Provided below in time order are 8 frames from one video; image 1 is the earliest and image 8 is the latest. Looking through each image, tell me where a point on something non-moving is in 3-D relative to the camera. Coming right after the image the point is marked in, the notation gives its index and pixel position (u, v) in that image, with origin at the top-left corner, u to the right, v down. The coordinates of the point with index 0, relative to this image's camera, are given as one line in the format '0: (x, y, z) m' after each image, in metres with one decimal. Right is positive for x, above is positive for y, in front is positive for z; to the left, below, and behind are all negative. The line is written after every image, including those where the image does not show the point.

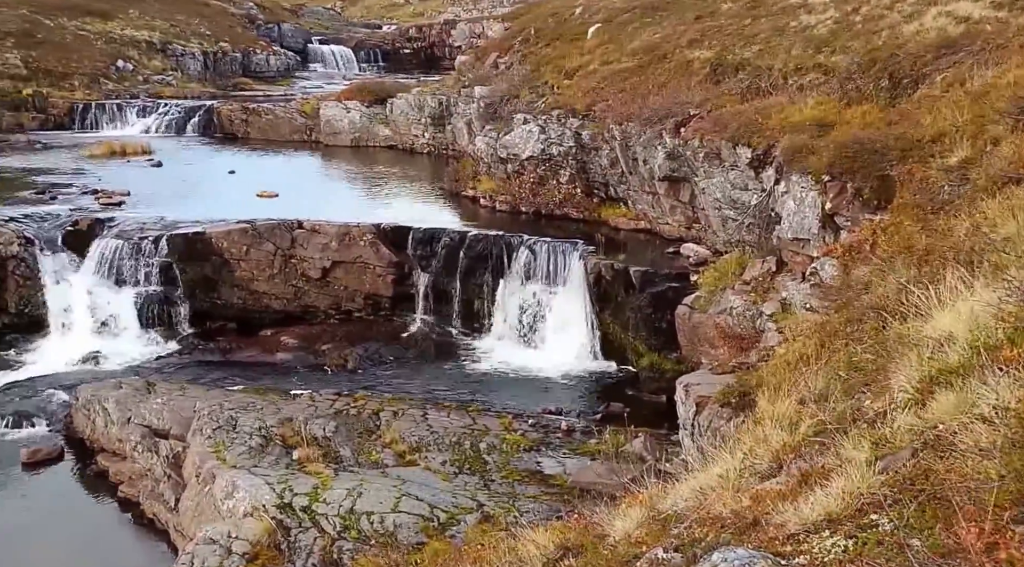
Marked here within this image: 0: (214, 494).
0: (-5.1, -3.5, +19.8) m
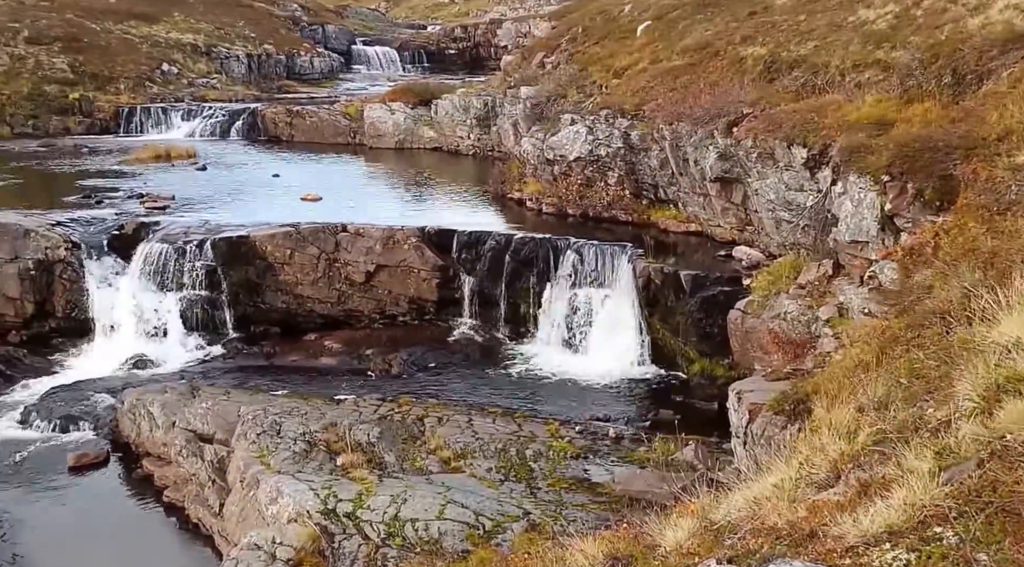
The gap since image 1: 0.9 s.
0: (-4.3, -3.6, +19.5) m
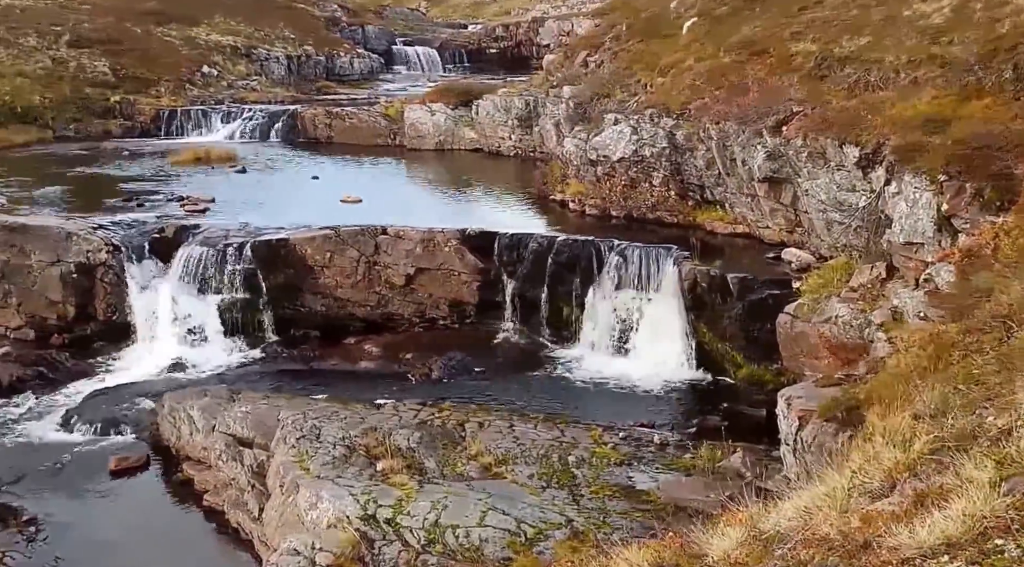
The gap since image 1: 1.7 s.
0: (-3.6, -3.7, +19.2) m
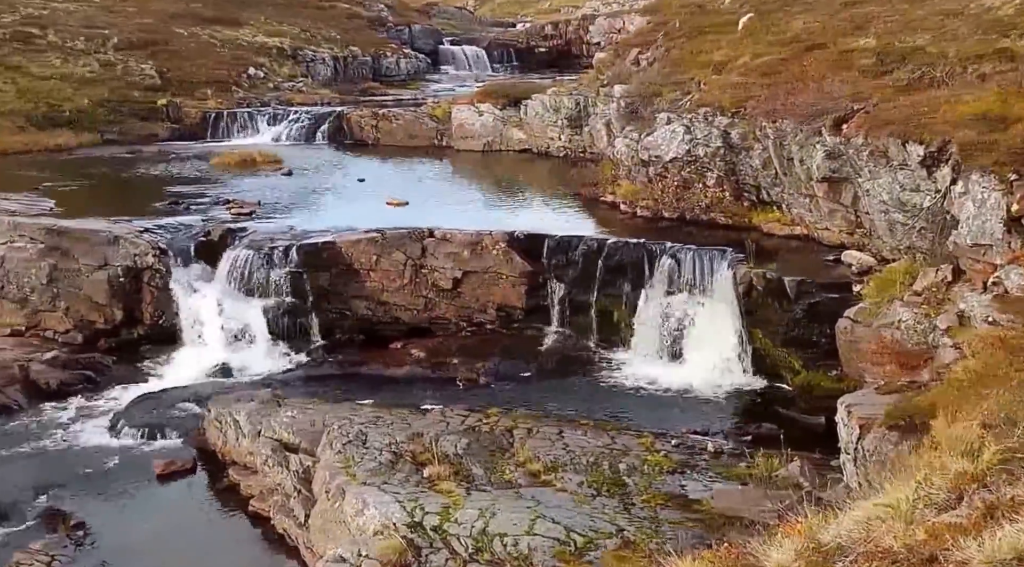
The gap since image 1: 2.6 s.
0: (-2.8, -3.7, +18.8) m
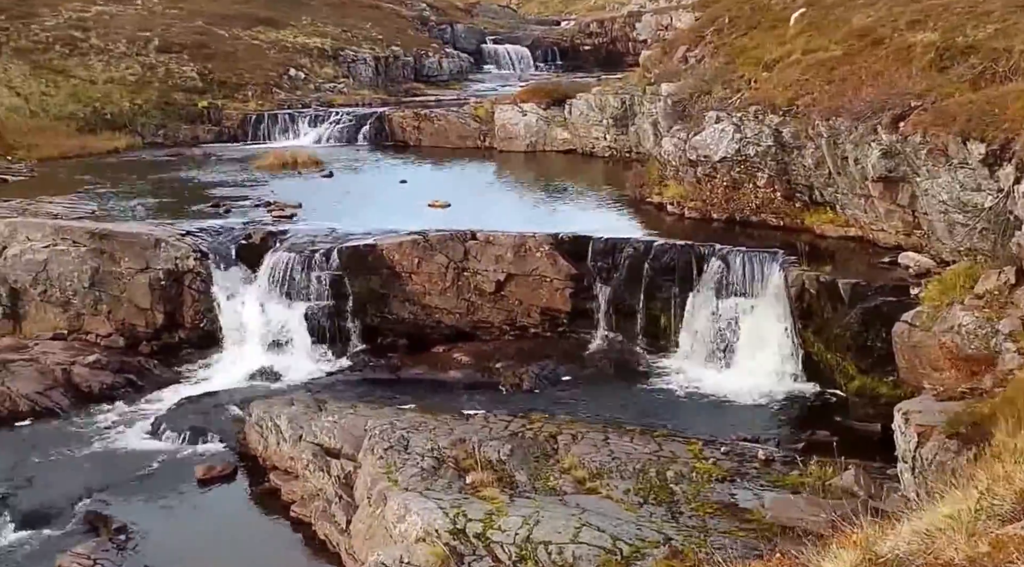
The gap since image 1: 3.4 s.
0: (-2.0, -3.8, +18.5) m
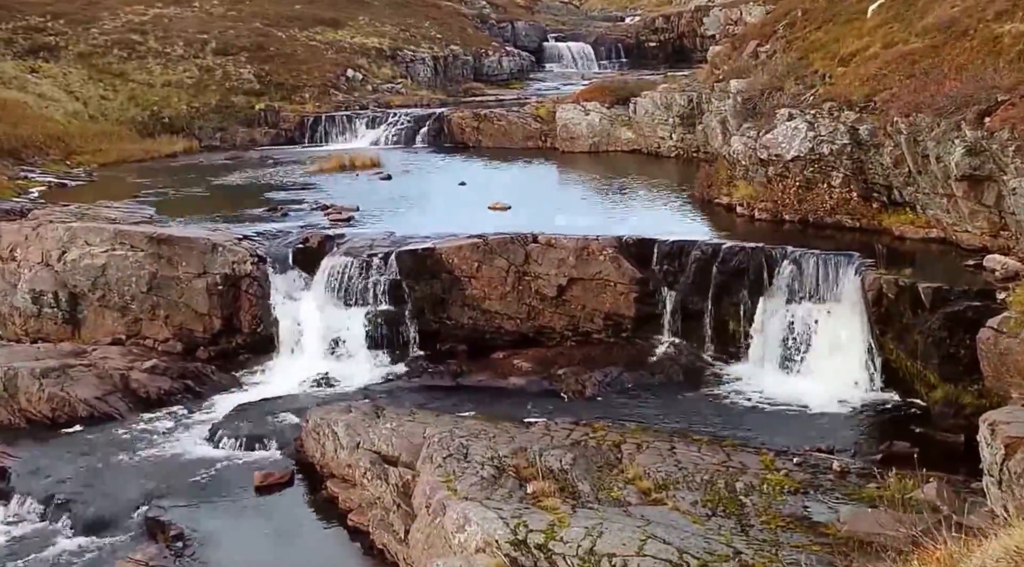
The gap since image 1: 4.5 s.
0: (-1.0, -3.8, +17.9) m
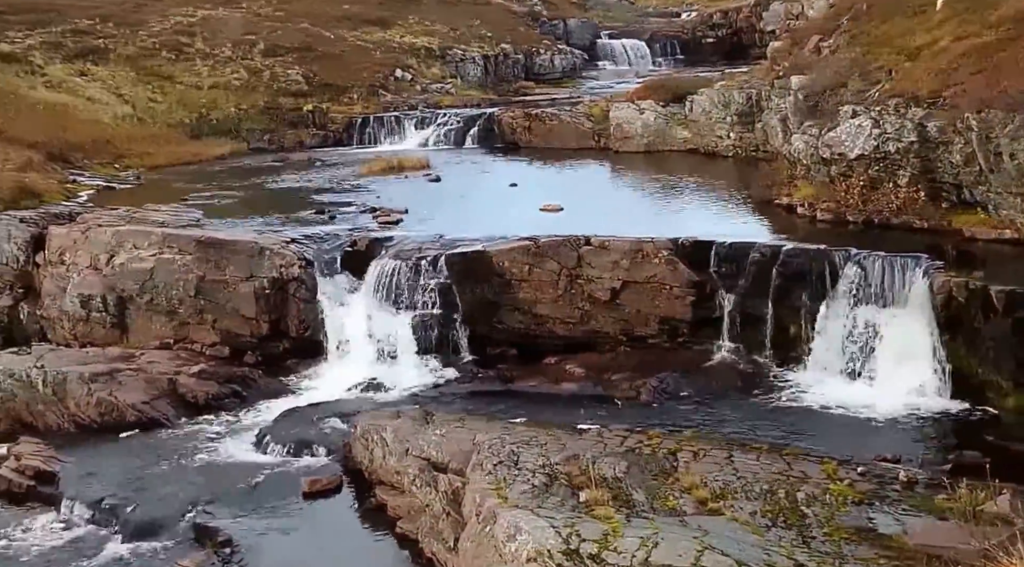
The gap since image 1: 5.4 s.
0: (-0.2, -3.9, +17.3) m
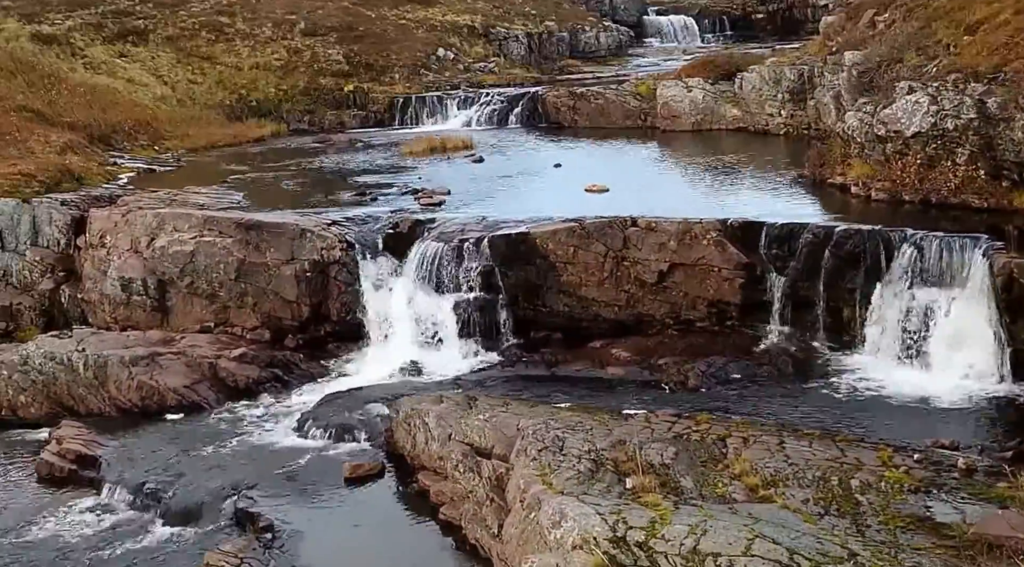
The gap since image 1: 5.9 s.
0: (+0.6, -3.6, +16.9) m
